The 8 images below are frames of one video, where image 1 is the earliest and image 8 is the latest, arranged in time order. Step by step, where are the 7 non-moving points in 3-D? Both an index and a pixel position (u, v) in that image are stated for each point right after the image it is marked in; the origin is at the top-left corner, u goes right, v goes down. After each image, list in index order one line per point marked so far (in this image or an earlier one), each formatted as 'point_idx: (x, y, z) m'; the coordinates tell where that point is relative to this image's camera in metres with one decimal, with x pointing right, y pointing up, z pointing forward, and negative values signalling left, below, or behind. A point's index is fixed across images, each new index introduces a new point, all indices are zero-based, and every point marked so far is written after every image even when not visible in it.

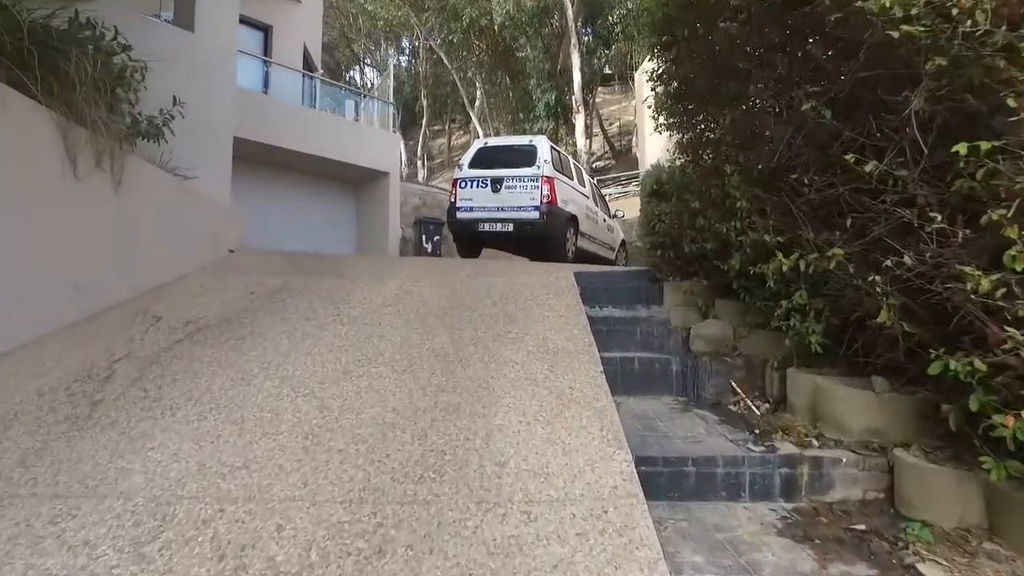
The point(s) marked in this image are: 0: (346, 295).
0: (-1.6, -0.1, +6.4) m
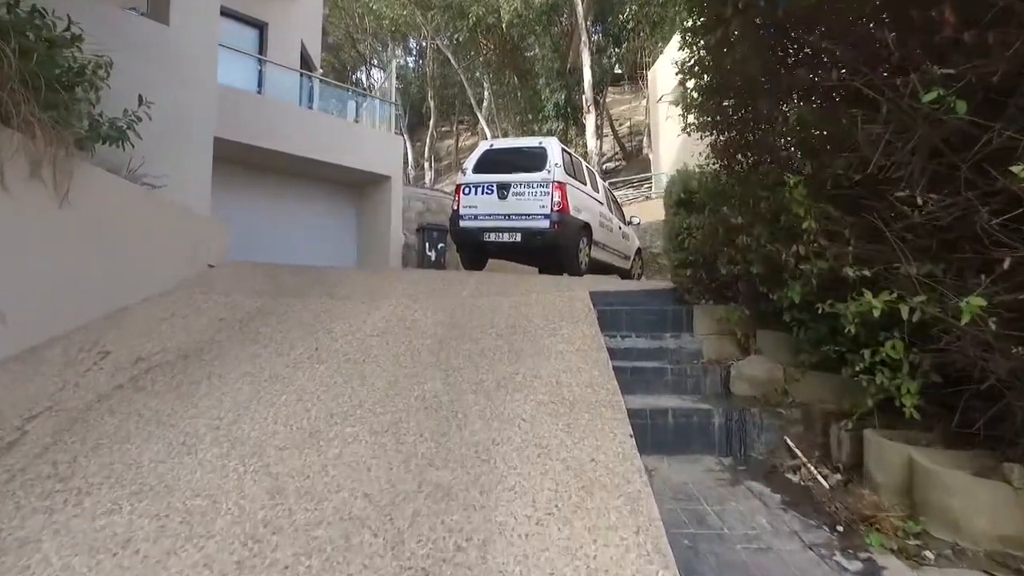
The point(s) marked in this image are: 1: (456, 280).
0: (-1.6, -0.3, +5.6) m
1: (-0.7, +0.2, +8.5) m
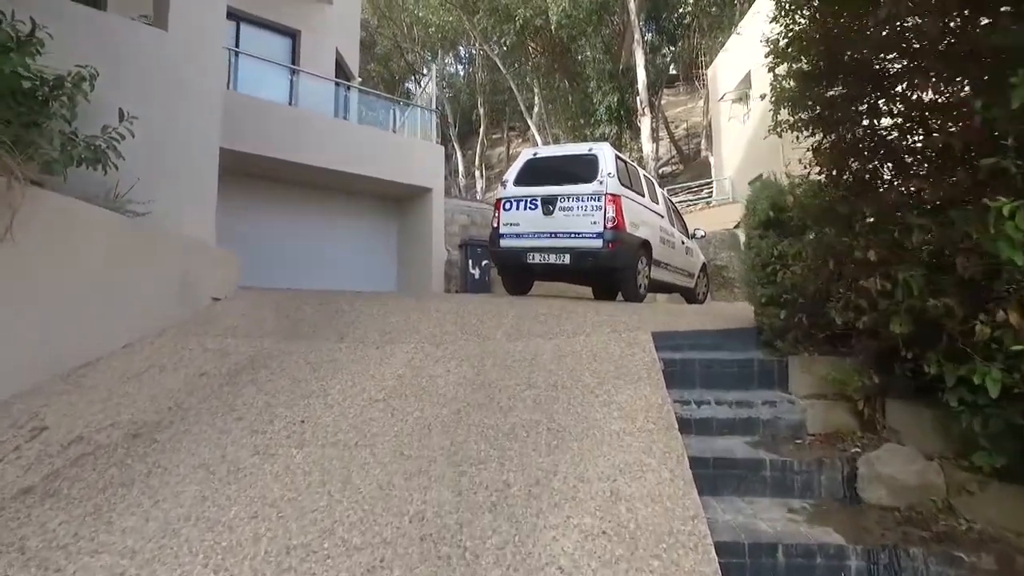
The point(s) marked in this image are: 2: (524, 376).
0: (-1.3, -0.6, +4.6) m
1: (-0.2, -0.2, +7.4) m
2: (+0.1, -0.6, +4.4) m
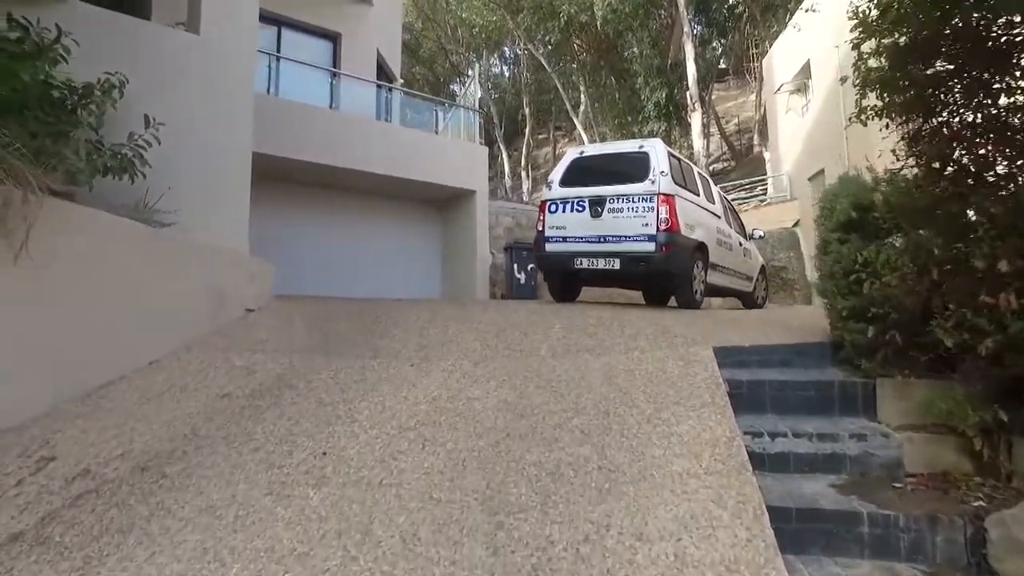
0: (-1.0, -0.7, +4.2) m
1: (+0.3, -0.3, +7.0) m
2: (+0.4, -0.7, +3.9) m
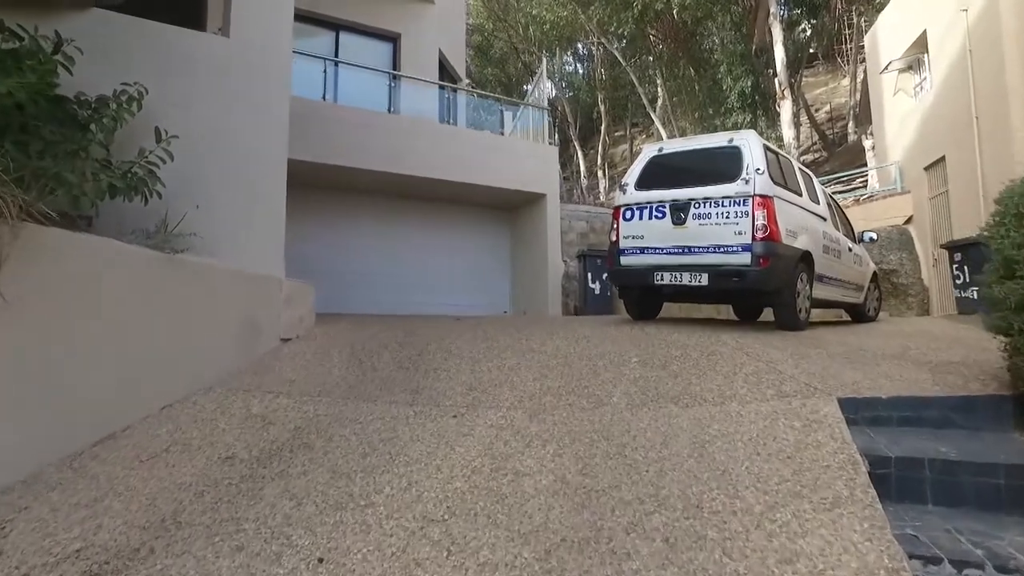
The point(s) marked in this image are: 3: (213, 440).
0: (-0.7, -1.0, +3.4) m
1: (+0.9, -0.5, +5.9) m
2: (+0.6, -0.9, +2.9) m
3: (-1.8, -0.9, +3.9) m
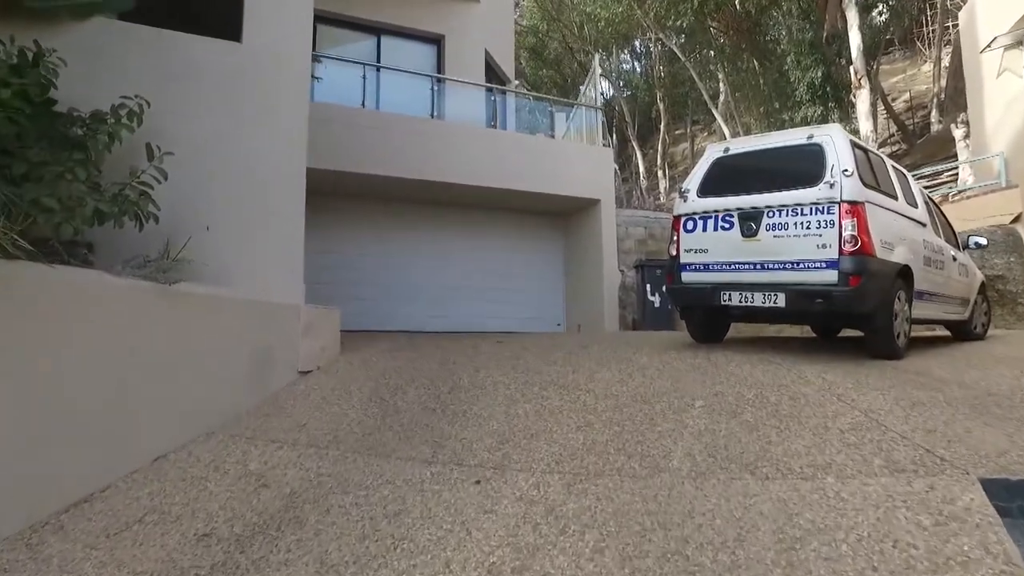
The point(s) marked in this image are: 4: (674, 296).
0: (-0.6, -1.2, +2.7) m
1: (+1.2, -0.7, +5.1) m
2: (+0.7, -1.1, +2.1) m
3: (-1.7, -1.1, +3.4) m
4: (+1.5, -0.1, +5.9) m
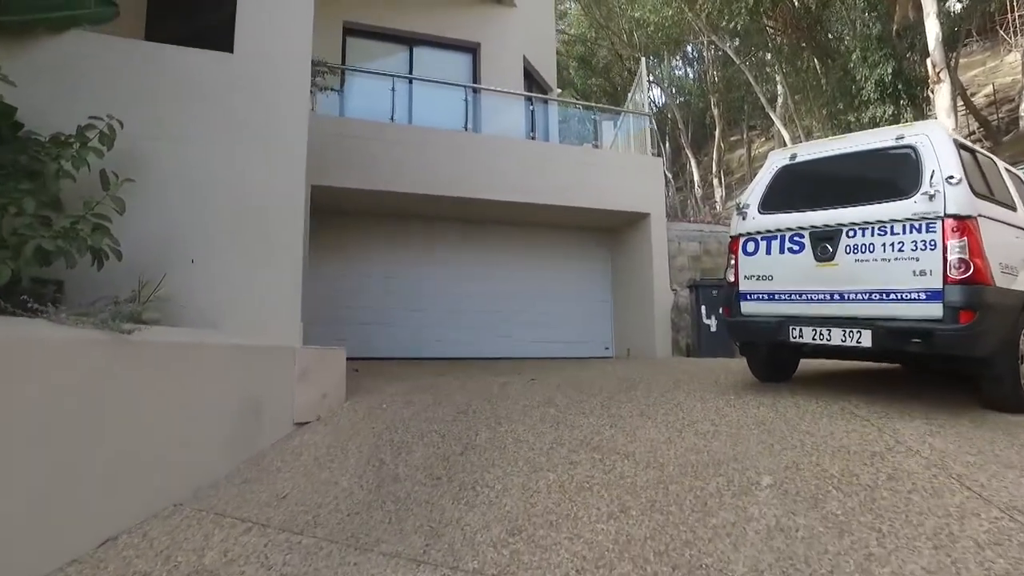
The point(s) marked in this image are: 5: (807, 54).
0: (-0.6, -1.4, +1.9) m
1: (+1.4, -0.9, +4.2) m
2: (+0.6, -1.3, +1.3) m
3: (-1.6, -1.4, +2.7) m
4: (+1.7, -0.3, +5.0) m
5: (+7.6, +6.1, +16.6) m
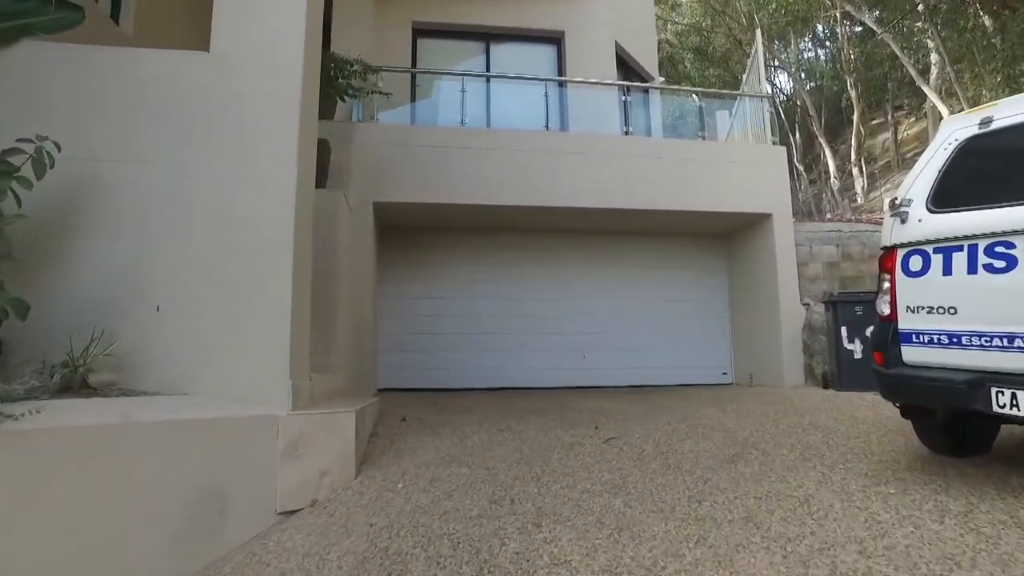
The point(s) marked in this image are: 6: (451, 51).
0: (-0.9, -1.6, +0.7) m
1: (+1.5, -1.1, +2.6) m
2: (+0.2, -1.5, -0.1) m
3: (-1.7, -1.7, +1.7) m
4: (+1.9, -0.5, +3.3) m
5: (+9.8, +6.1, +13.7) m
6: (-1.0, +3.8, +10.2) m
